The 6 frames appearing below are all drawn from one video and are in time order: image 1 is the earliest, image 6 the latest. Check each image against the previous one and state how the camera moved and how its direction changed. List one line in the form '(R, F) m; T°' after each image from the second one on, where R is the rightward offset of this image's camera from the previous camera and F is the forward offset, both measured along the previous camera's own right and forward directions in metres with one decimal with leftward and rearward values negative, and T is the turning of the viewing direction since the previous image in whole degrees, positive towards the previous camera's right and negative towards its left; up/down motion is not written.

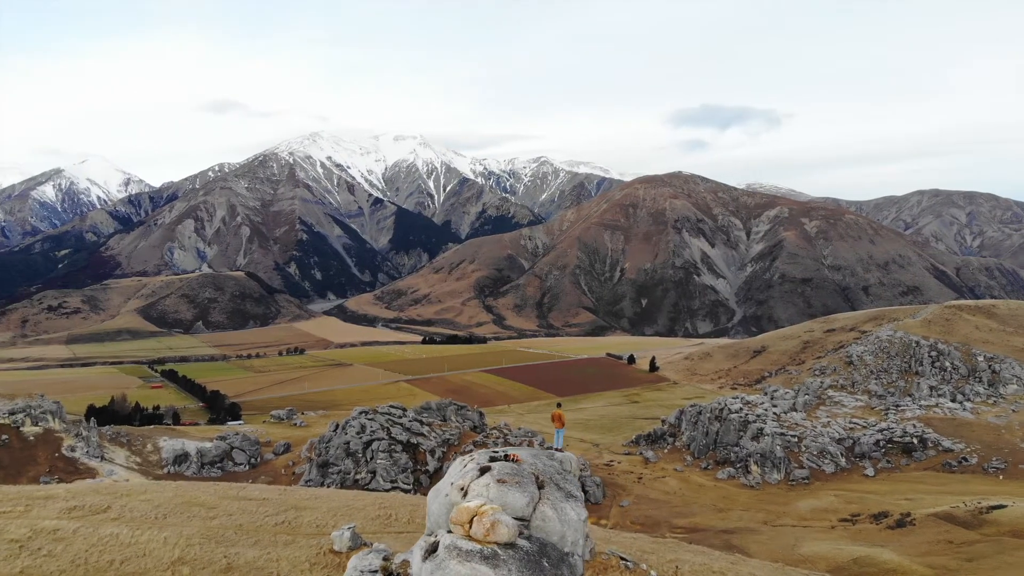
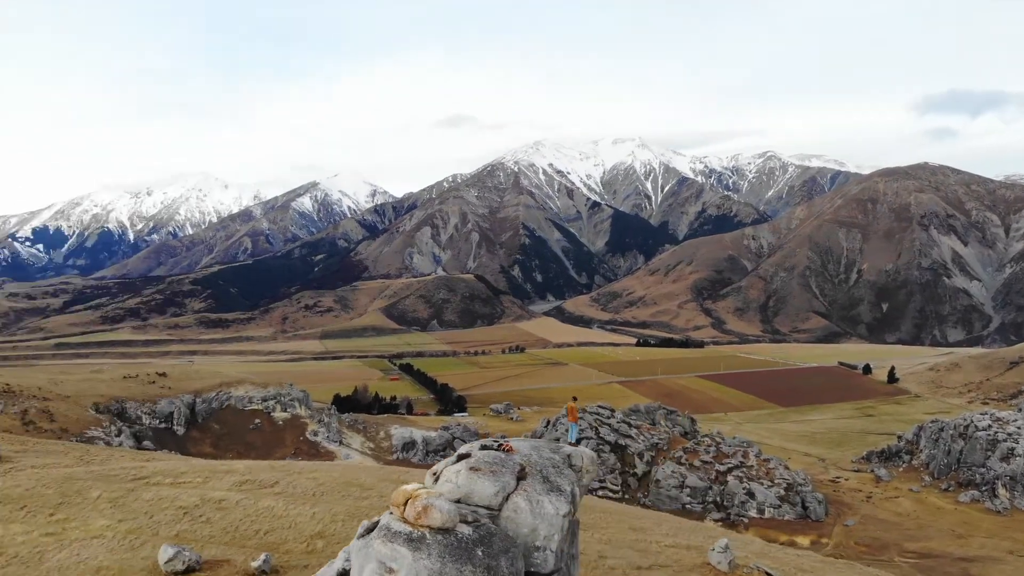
(+5.6, +0.9) m; -18°
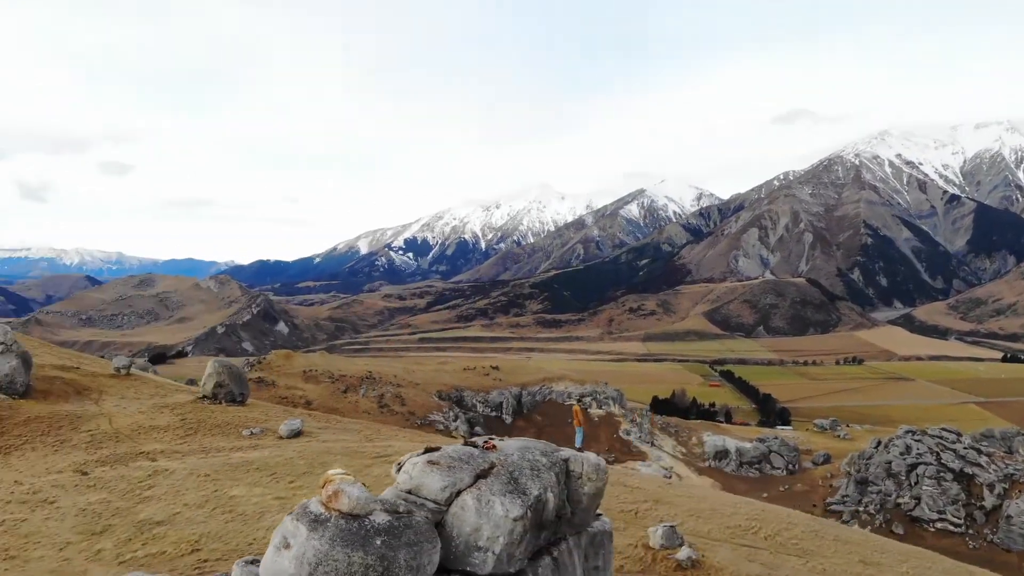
(+8.3, +2.1) m; -26°
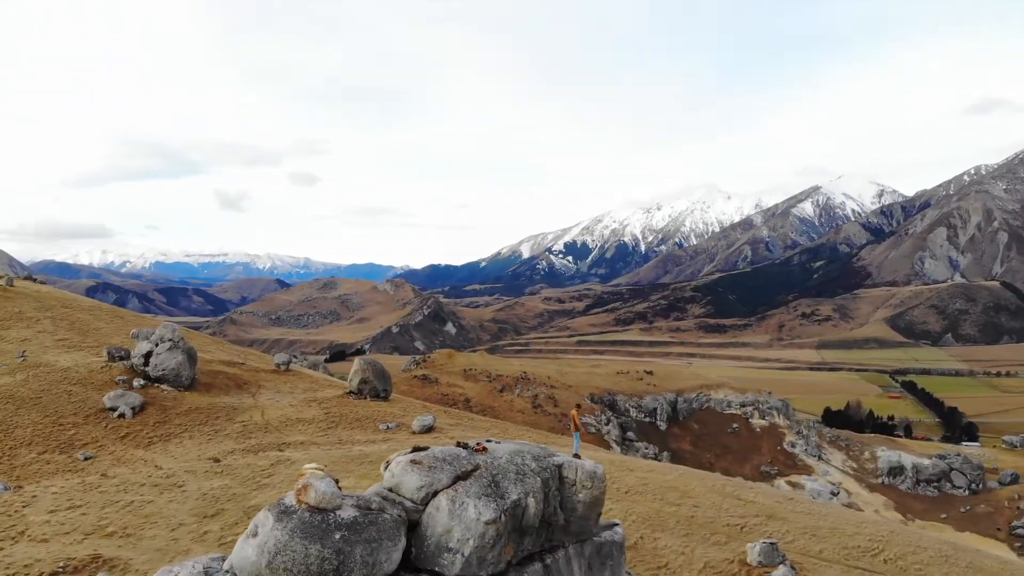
(+4.3, +0.6) m; -13°
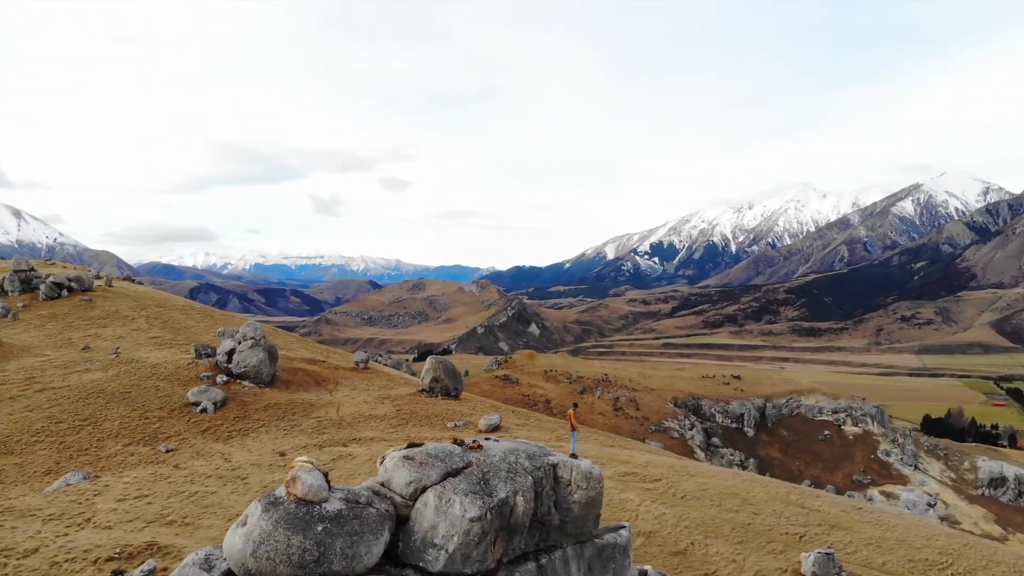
(+2.3, +0.2) m; -7°
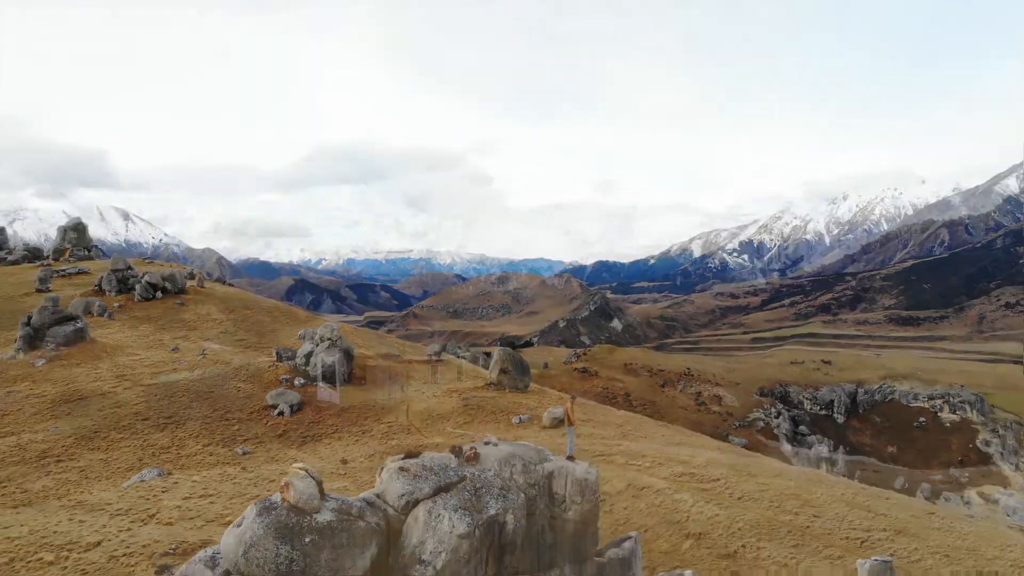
(+2.2, +0.3) m; -7°
